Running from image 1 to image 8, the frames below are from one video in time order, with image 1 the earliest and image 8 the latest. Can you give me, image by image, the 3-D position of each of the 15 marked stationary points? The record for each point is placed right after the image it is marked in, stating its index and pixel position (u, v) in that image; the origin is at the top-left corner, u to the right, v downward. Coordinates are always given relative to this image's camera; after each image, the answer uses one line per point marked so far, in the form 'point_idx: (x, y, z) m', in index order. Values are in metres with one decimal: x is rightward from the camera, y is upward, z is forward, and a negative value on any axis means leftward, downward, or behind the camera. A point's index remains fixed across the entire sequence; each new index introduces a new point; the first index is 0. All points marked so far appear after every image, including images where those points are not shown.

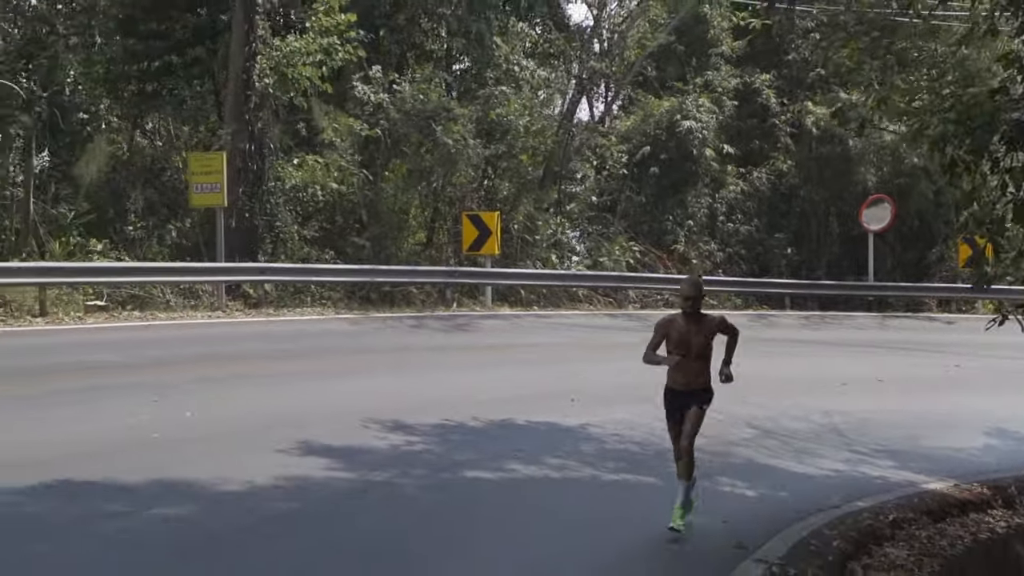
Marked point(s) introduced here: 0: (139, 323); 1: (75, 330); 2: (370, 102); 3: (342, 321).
0: (-3.0, -0.3, +11.9) m
1: (-3.3, -0.3, +11.0) m
2: (-1.6, +2.1, +16.4) m
3: (-1.5, -0.3, +12.9) m
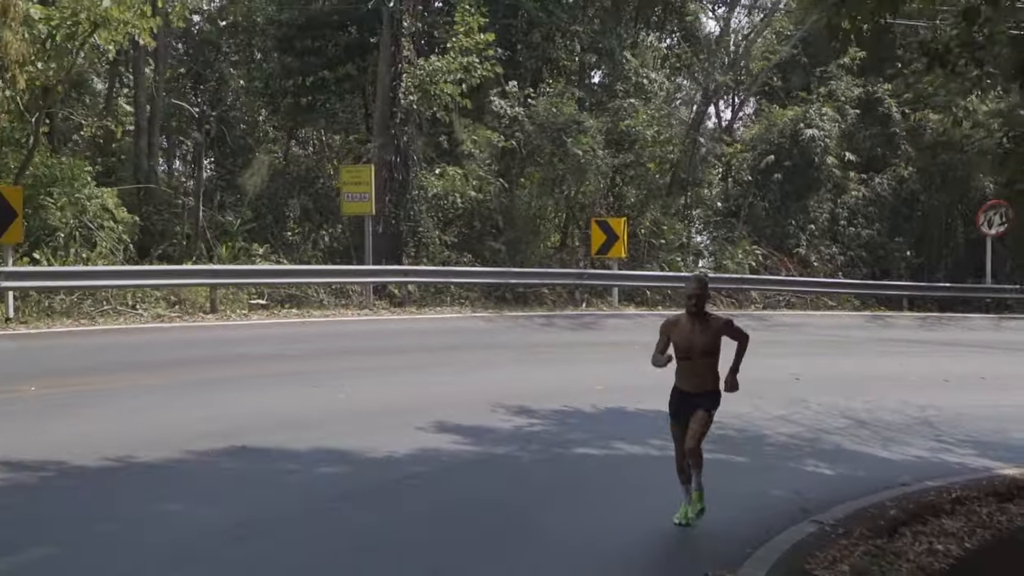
0: (-1.9, -0.3, +13.3) m
1: (-2.3, -0.3, +12.4) m
2: (-0.1, +2.1, +17.6) m
3: (-0.3, -0.3, +14.1) m
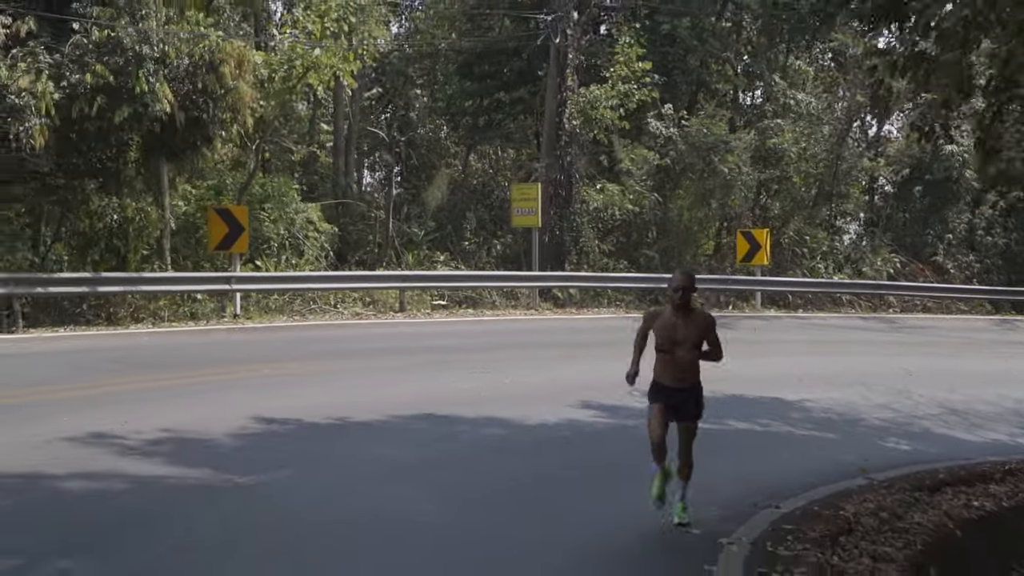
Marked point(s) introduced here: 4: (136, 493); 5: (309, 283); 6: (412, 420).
0: (-0.4, -0.3, +15.4) m
1: (-0.8, -0.4, +14.6) m
2: (+2.0, +2.0, +19.5) m
3: (+1.3, -0.3, +16.1) m
4: (-1.4, -0.8, +5.4) m
5: (-2.0, +0.1, +14.5) m
6: (-0.6, -0.8, +8.7) m
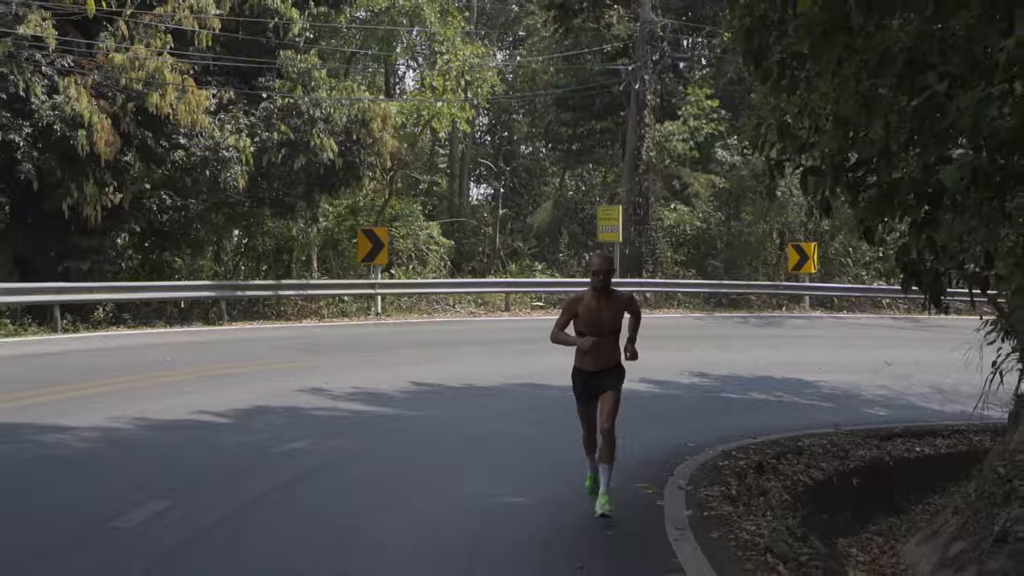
0: (+0.7, -0.4, +19.1) m
1: (+0.2, -0.4, +18.4) m
2: (+3.4, +2.0, +23.0) m
3: (+2.5, -0.4, +19.6) m
4: (-1.0, -0.8, +9.1) m
5: (-1.0, 0.0, +18.3) m
6: (0.0, -0.8, +12.4) m
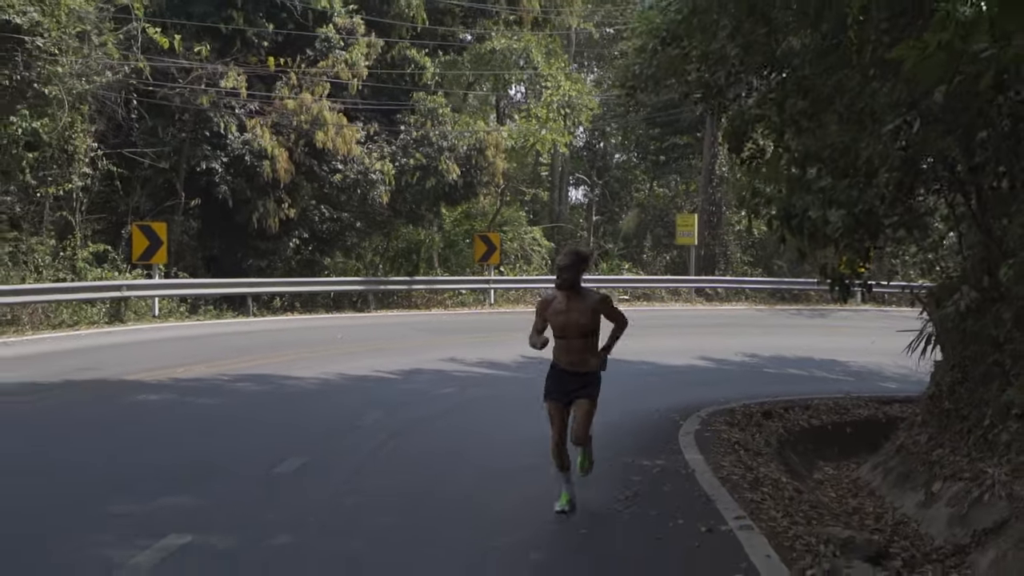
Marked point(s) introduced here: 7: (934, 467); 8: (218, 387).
0: (+2.1, -0.3, +22.8) m
1: (+1.6, -0.3, +22.1) m
2: (+5.1, +2.0, +26.5) m
3: (+3.9, -0.4, +23.2) m
4: (-0.3, -0.8, +12.9) m
5: (+0.4, +0.1, +22.1) m
6: (+1.0, -0.8, +16.1) m
7: (+2.4, -1.0, +8.3) m
8: (-2.1, -0.7, +10.3) m
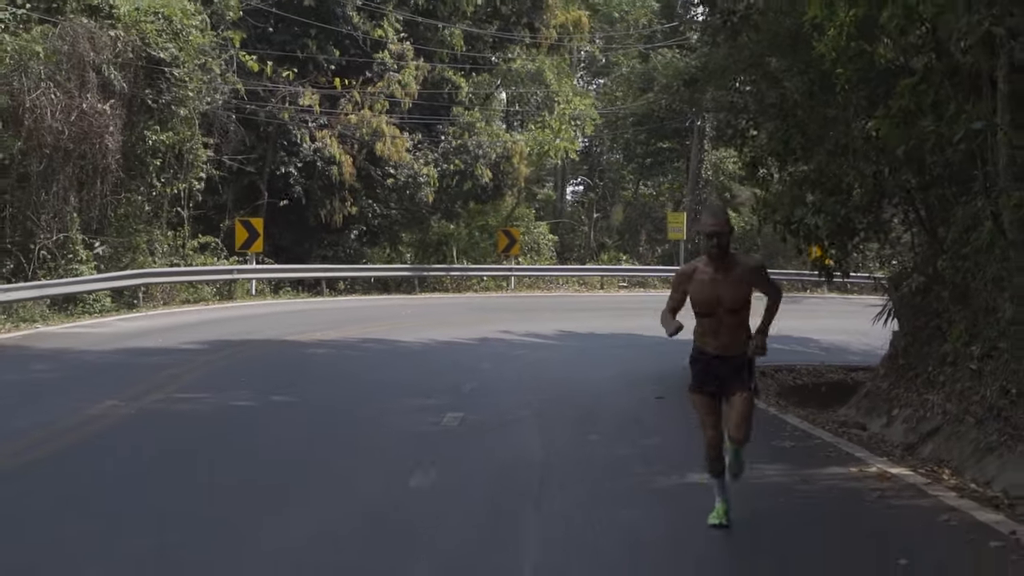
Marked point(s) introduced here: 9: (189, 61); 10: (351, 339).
0: (+2.4, -0.1, +26.3) m
1: (+1.8, -0.1, +25.5) m
2: (+5.2, +2.2, +30.0) m
3: (+4.1, -0.2, +26.7) m
4: (+0.3, -0.6, +16.4) m
5: (+0.7, +0.3, +25.5) m
6: (+1.4, -0.6, +19.6) m
7: (+3.1, -0.9, +11.8) m
8: (-1.5, -0.5, +13.7) m
9: (-3.9, +2.7, +17.7) m
10: (-1.6, -0.5, +14.1) m
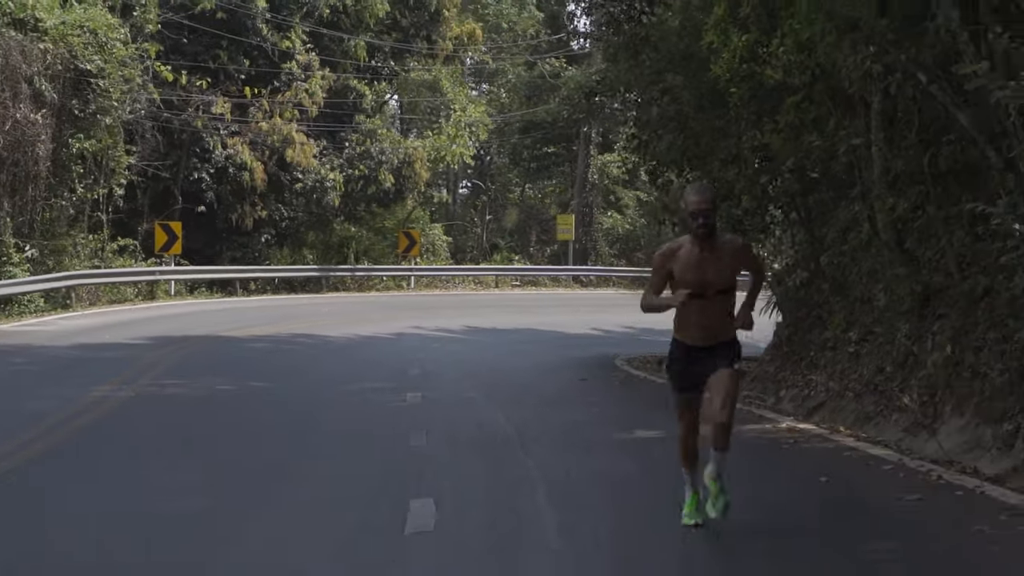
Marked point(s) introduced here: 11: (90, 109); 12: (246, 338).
0: (+0.5, -0.1, +27.6) m
1: (0.0, -0.1, +26.8) m
2: (+3.0, +2.3, +31.6) m
3: (+2.2, -0.1, +28.2) m
4: (-0.8, -0.6, +17.6) m
5: (-1.2, +0.3, +26.7) m
6: (+0.1, -0.6, +20.9) m
7: (+2.4, -0.9, +13.3) m
8: (-2.3, -0.5, +14.8) m
9: (-5.1, +2.7, +18.5) m
10: (-2.4, -0.5, +15.2) m
11: (-5.3, +2.2, +18.3) m
12: (-2.7, -0.5, +14.6) m
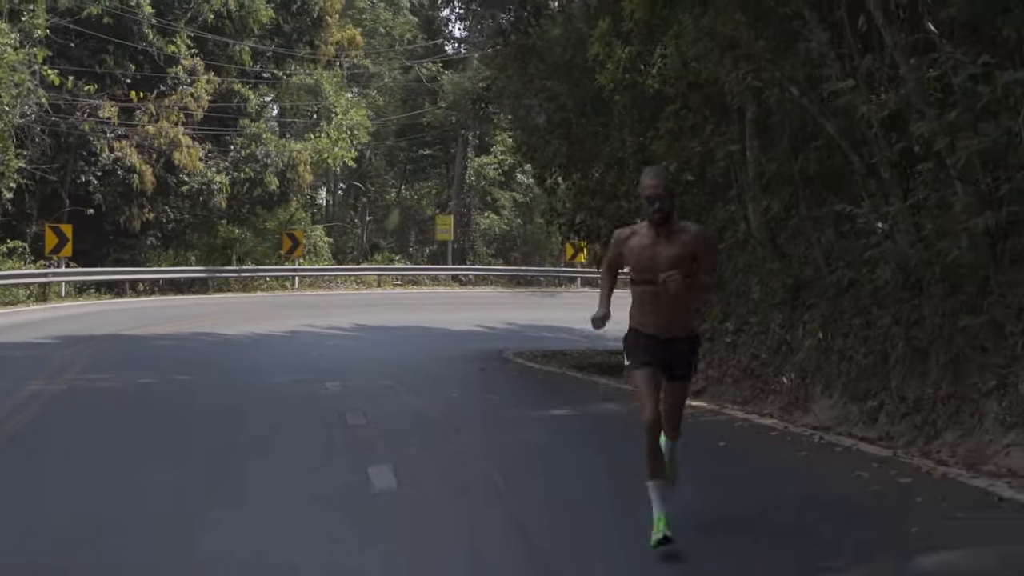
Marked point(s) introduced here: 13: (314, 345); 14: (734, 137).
0: (-1.8, -0.1, +28.3) m
1: (-2.2, -0.1, +27.5) m
2: (+0.3, +2.3, +32.6) m
3: (-0.2, -0.1, +29.1) m
4: (-2.1, -0.6, +18.2) m
5: (-3.4, +0.3, +27.3) m
6: (-1.6, -0.6, +21.6) m
7: (+1.5, -0.8, +14.2) m
8: (-3.4, -0.5, +15.3) m
9: (-6.6, +2.7, +18.7) m
10: (-3.6, -0.5, +15.7) m
11: (-6.7, +2.2, +18.5) m
12: (-3.7, -0.5, +15.1) m
13: (-2.2, -0.6, +16.1) m
14: (+1.5, +1.0, +9.8) m
